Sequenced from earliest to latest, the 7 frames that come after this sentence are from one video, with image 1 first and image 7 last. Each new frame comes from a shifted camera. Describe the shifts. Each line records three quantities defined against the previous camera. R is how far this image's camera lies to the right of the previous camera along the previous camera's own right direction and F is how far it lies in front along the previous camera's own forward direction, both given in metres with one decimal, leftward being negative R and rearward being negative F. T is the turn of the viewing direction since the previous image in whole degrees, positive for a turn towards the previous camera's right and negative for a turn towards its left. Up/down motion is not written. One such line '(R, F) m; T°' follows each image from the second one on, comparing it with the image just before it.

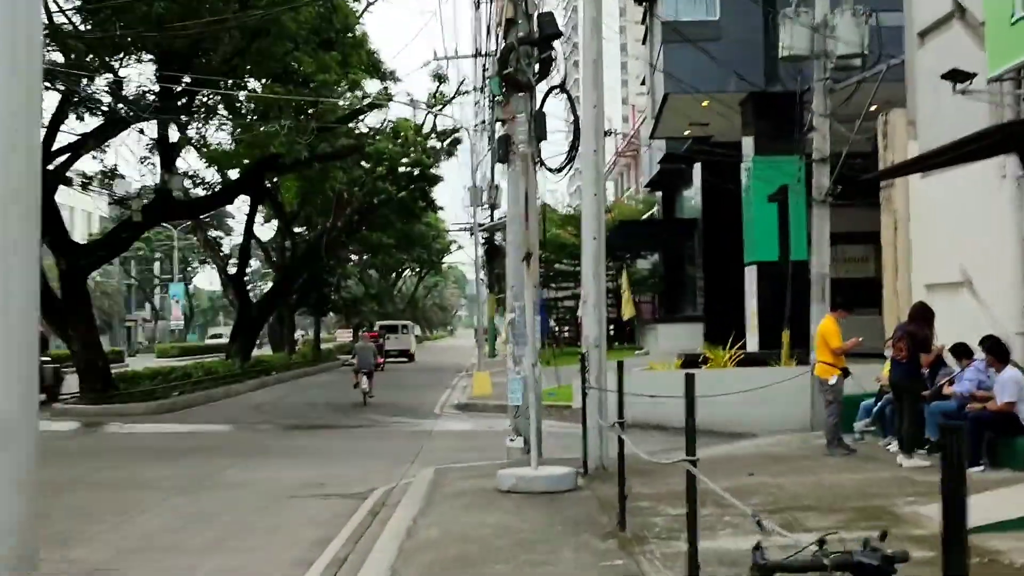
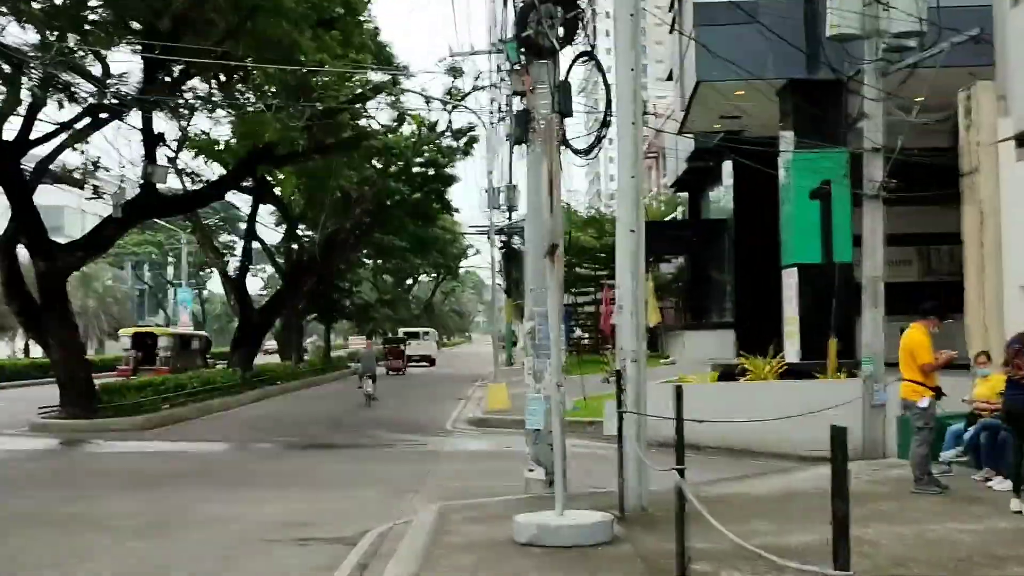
(0.0, +1.8) m; -1°
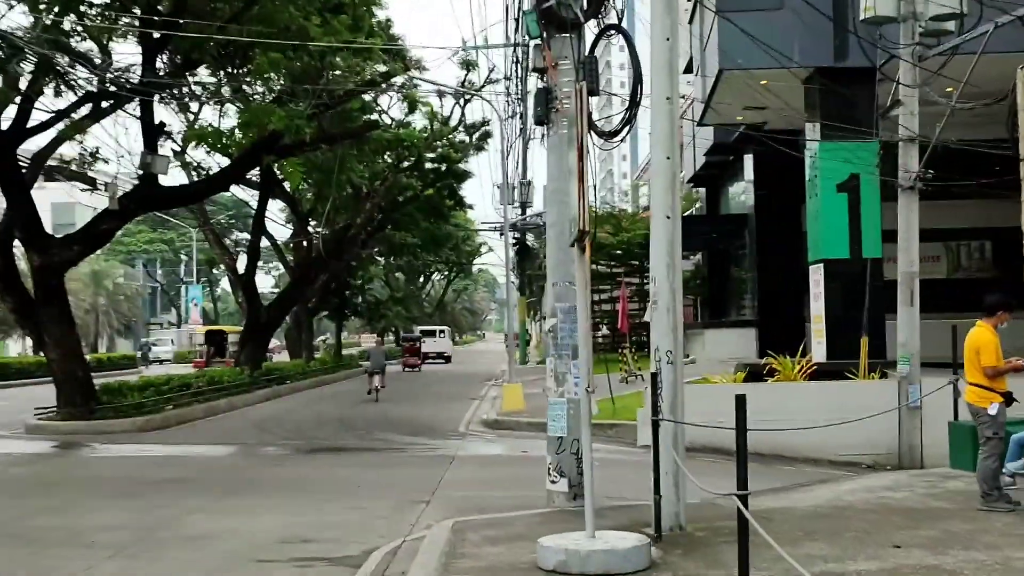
(-0.1, +0.8) m; -1°
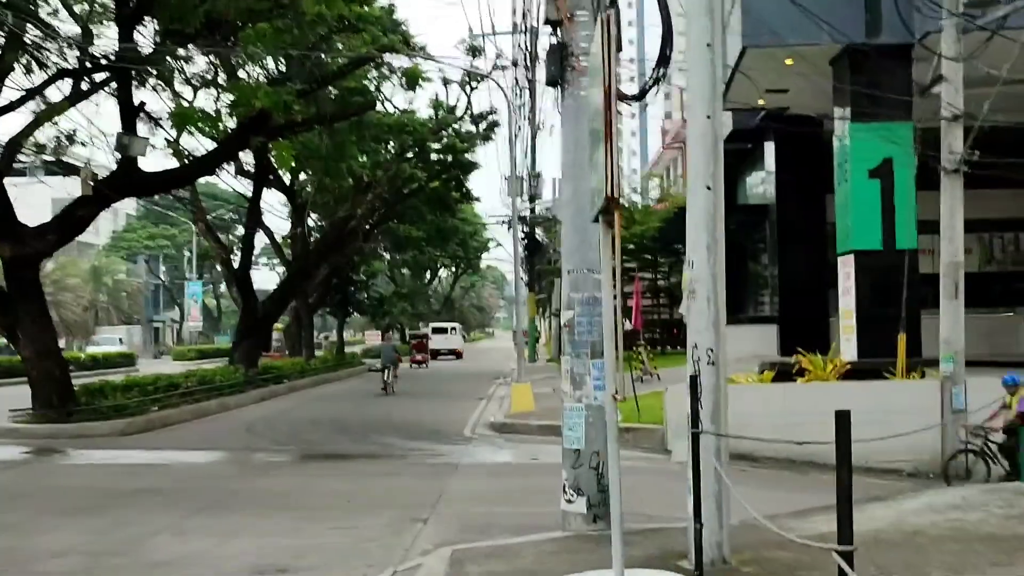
(0.0, +1.3) m; -1°
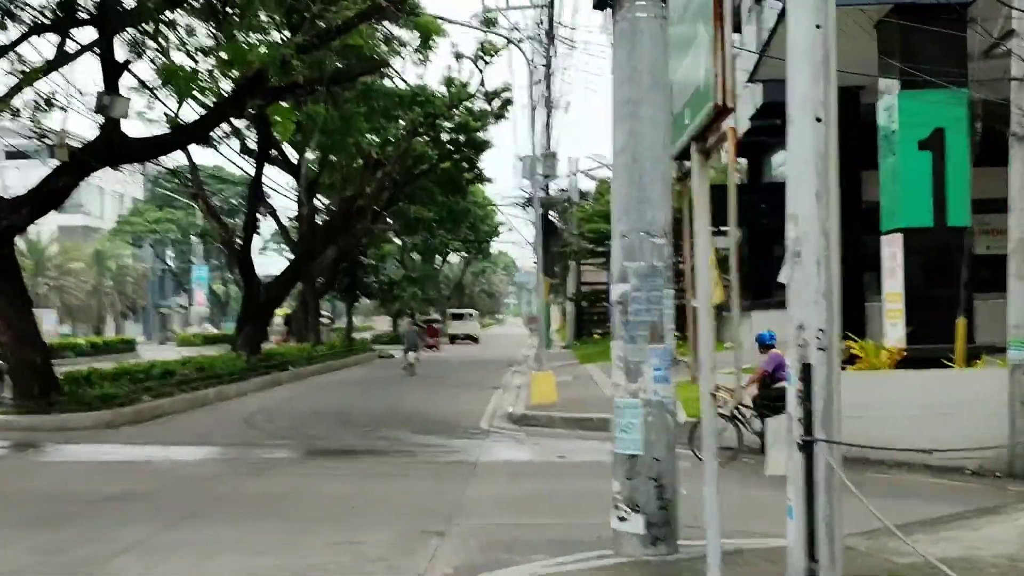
(-0.2, +1.5) m; -1°
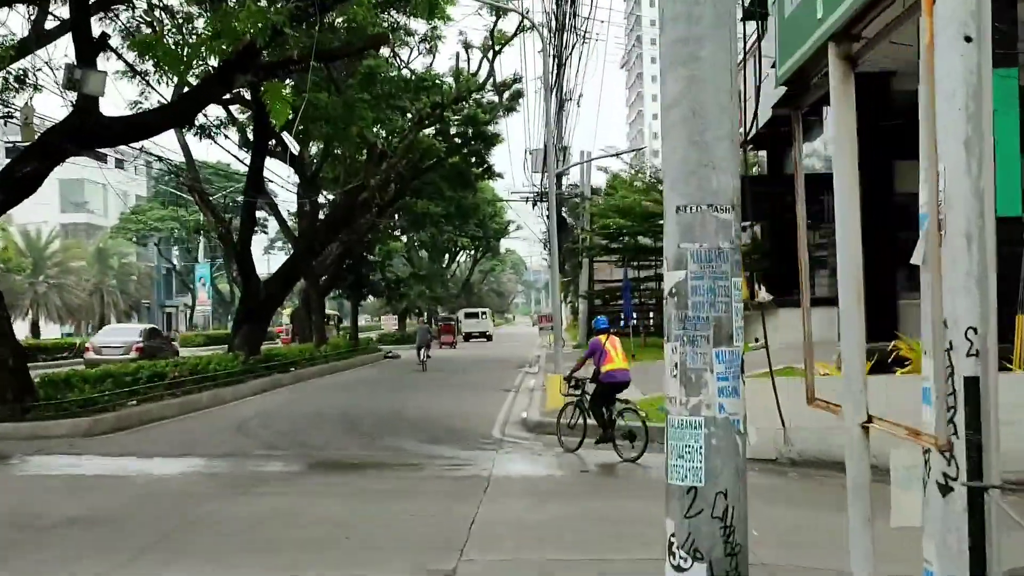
(-0.1, +1.3) m; 0°
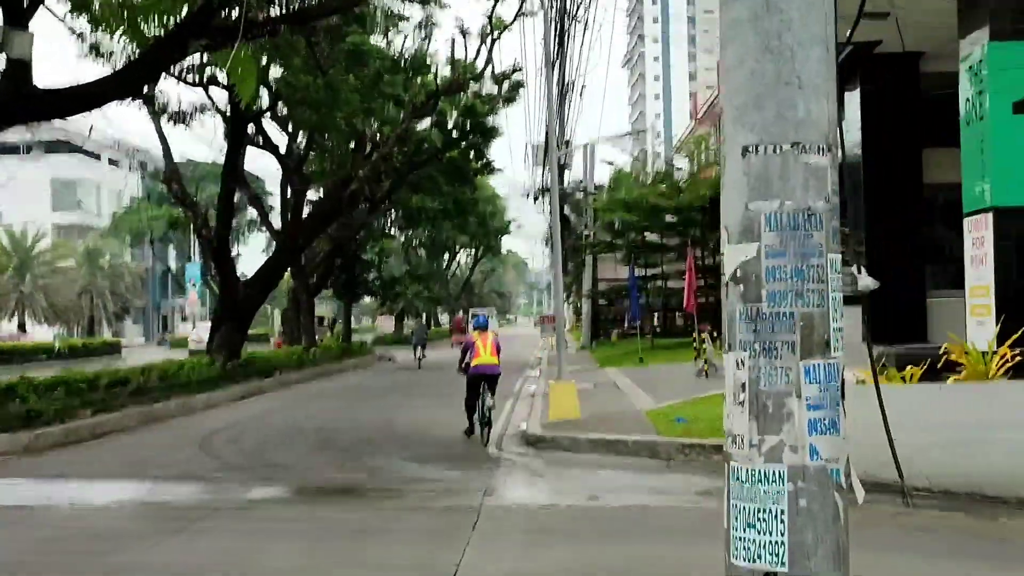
(+0.1, +1.7) m; 0°
